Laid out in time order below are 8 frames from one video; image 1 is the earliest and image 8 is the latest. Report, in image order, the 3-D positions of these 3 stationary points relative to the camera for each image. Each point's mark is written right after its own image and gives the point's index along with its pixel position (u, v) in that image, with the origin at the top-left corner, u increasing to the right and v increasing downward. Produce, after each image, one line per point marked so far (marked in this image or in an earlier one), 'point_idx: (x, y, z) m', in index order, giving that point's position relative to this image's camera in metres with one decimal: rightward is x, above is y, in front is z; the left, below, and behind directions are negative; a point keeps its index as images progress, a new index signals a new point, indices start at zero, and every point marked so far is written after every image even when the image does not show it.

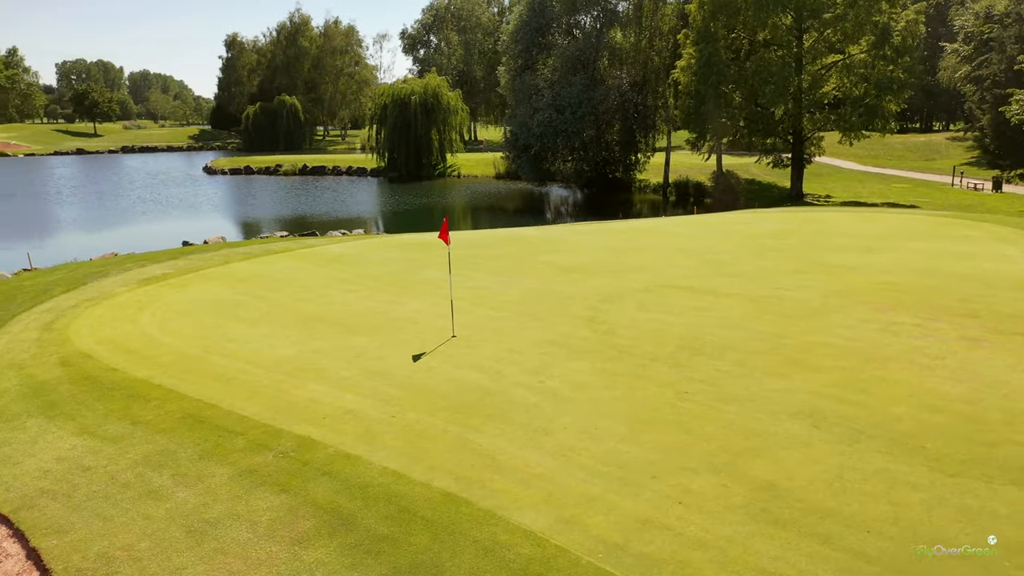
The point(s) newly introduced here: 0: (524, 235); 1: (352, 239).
0: (+0.1, +1.1, +16.3) m
1: (-3.4, +1.0, +16.8) m
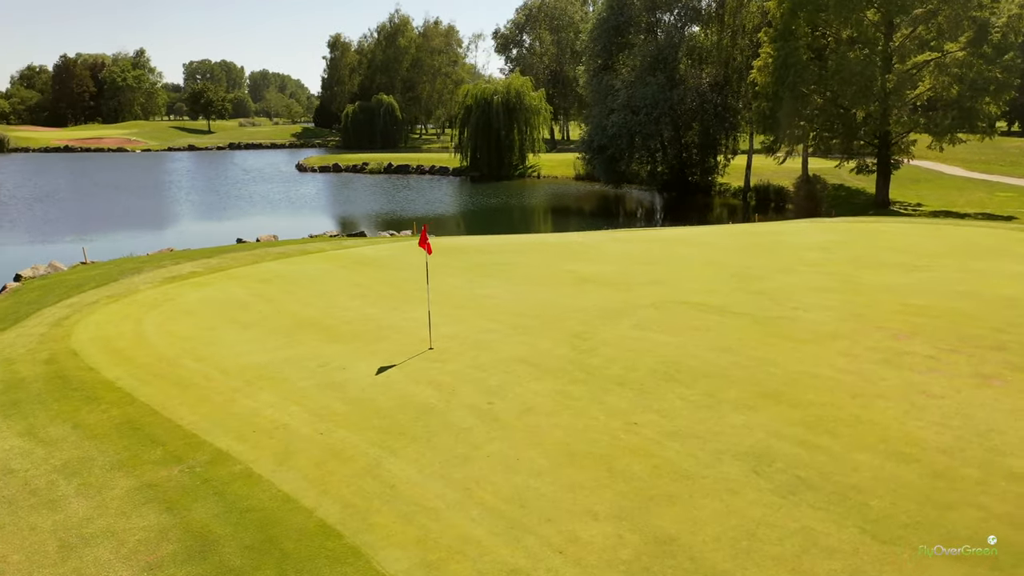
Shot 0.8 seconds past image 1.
0: (+0.9, +1.0, +15.9) m
1: (-2.5, +1.0, +16.8) m
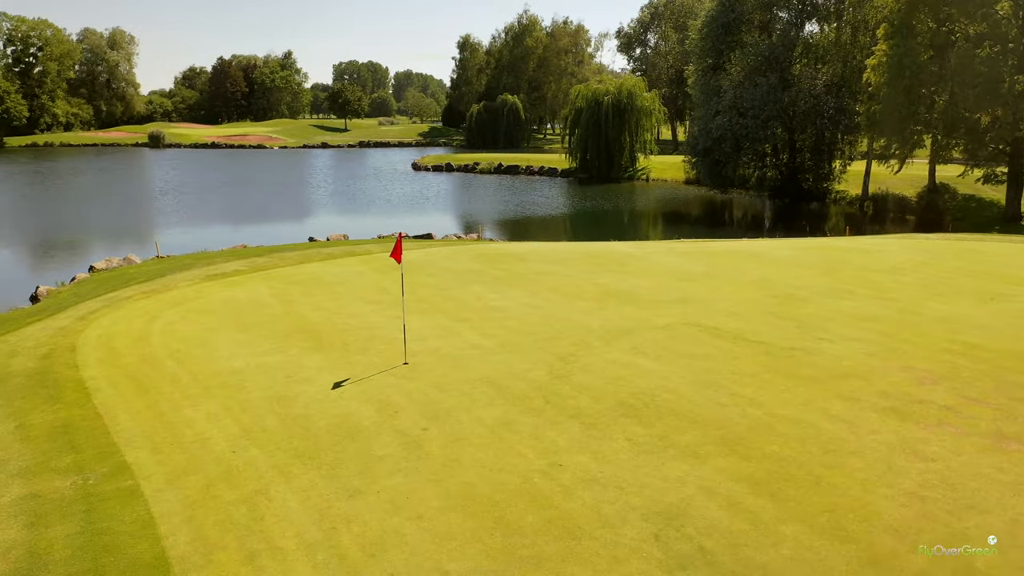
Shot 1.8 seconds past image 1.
0: (+1.9, +0.7, +15.2) m
1: (-1.4, +0.9, +16.6) m
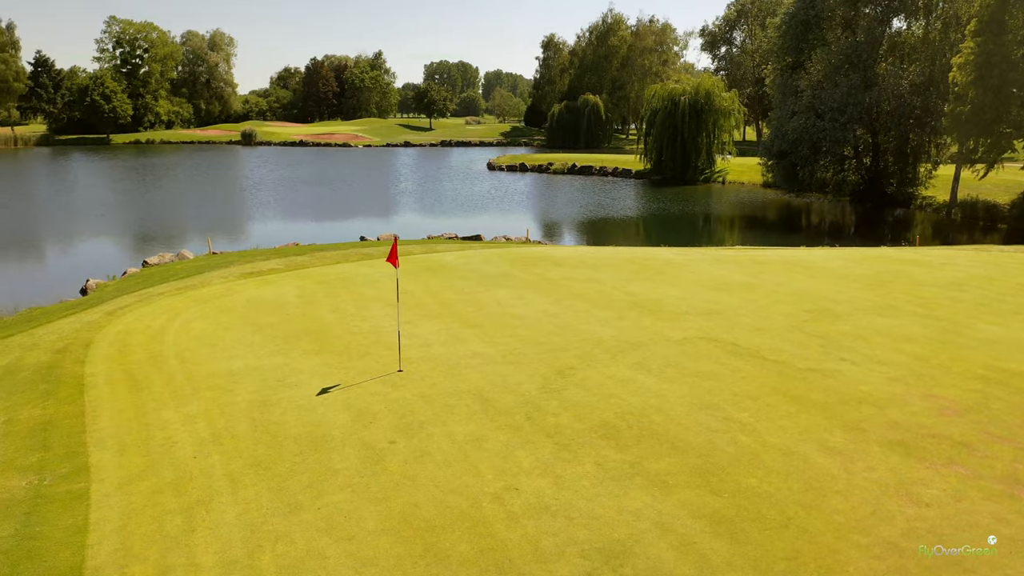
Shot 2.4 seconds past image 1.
0: (+2.6, +0.6, +14.6) m
1: (-0.5, +0.8, +16.4) m
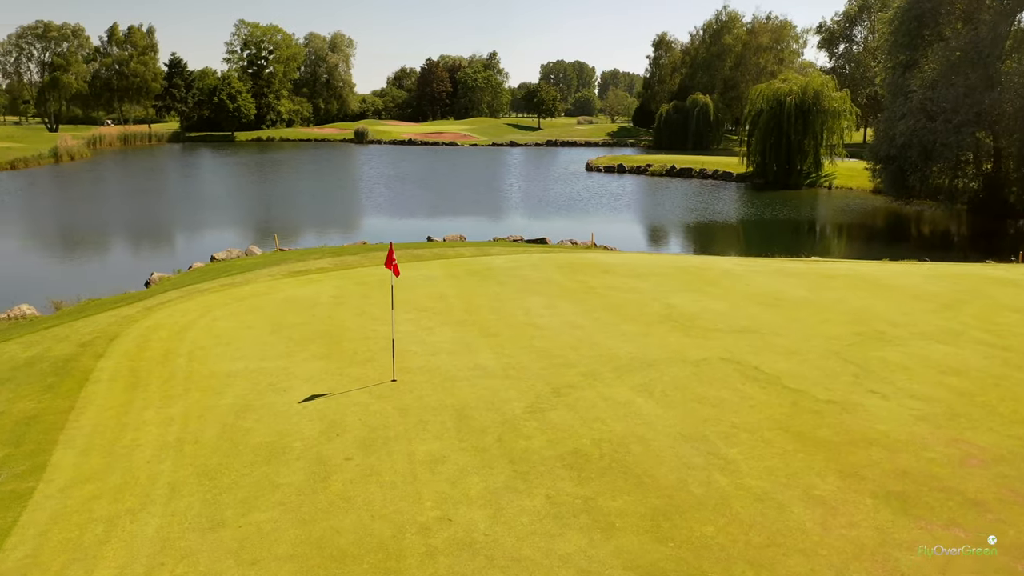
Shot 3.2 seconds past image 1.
0: (+3.4, +0.4, +13.8) m
1: (+0.7, +0.7, +16.0) m
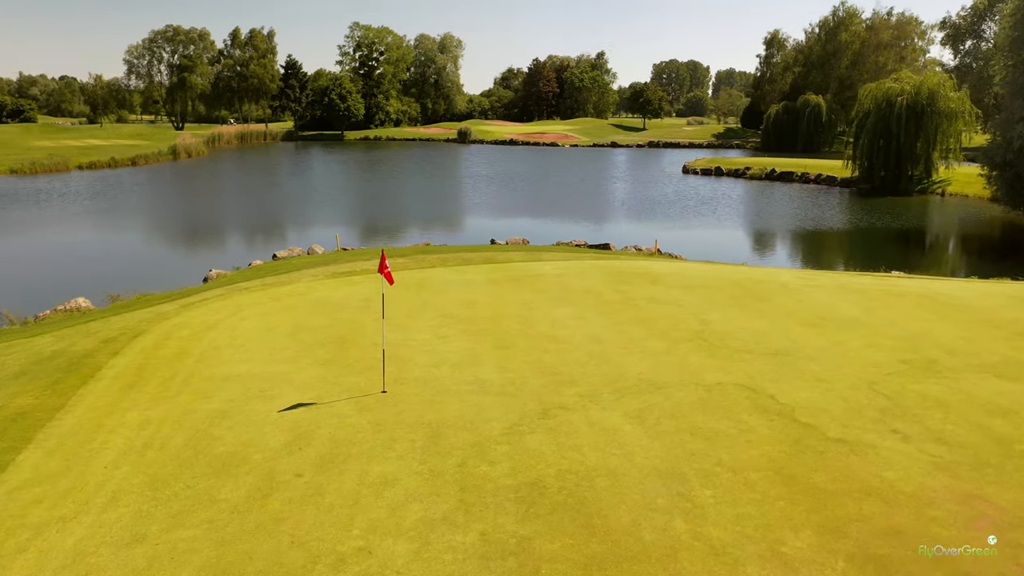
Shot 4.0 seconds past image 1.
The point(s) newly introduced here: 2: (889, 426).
0: (+4.2, +0.2, +12.9) m
1: (+1.7, +0.6, +15.4) m
2: (+3.0, -1.1, +6.5) m
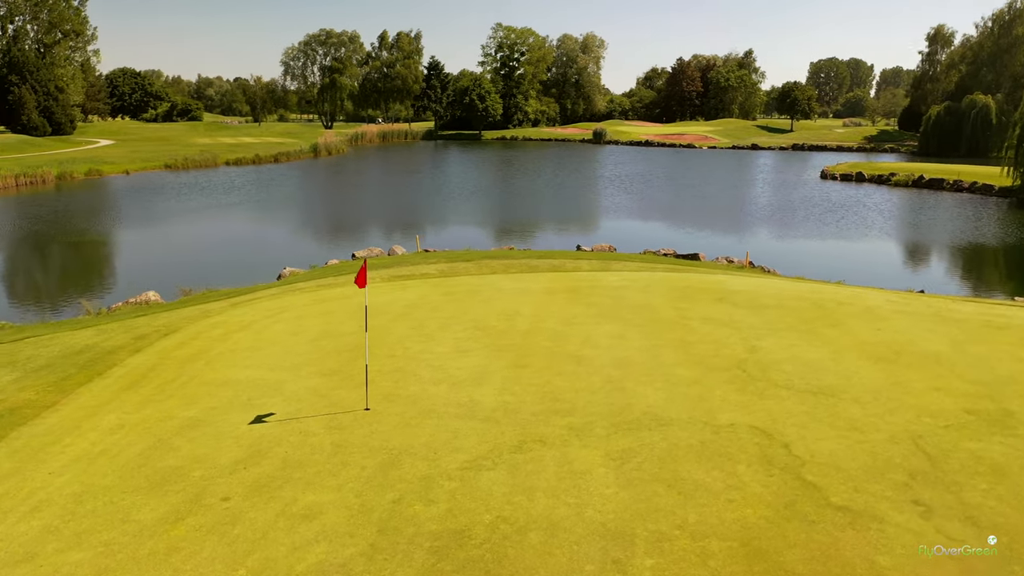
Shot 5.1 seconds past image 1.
0: (+4.9, -0.2, +11.5) m
1: (+3.0, +0.3, +14.4) m
2: (+2.7, -1.3, +5.3) m
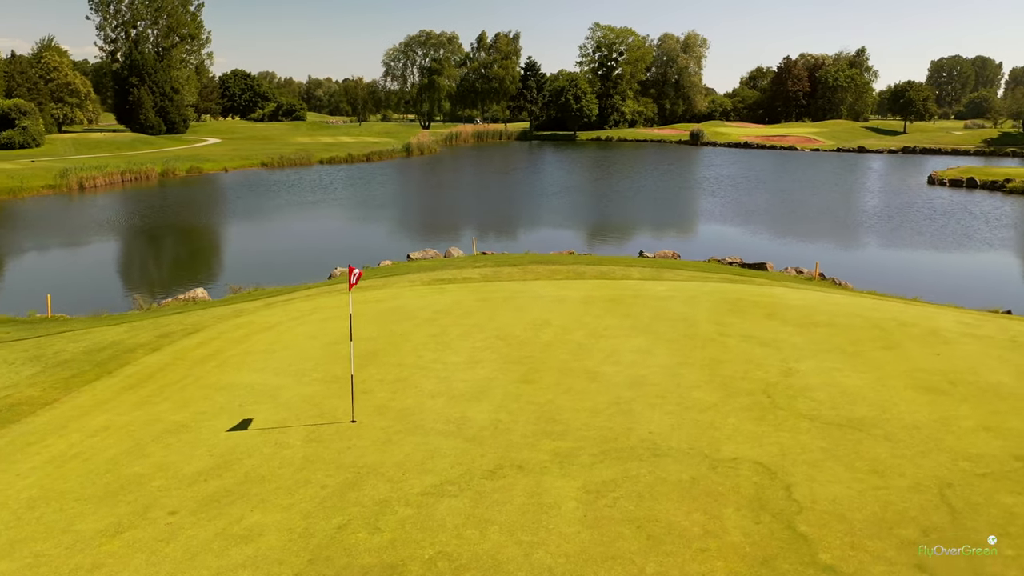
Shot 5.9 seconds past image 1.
0: (+5.4, -0.4, +10.4) m
1: (+3.8, +0.1, +13.5) m
2: (+2.3, -1.5, +4.6) m
